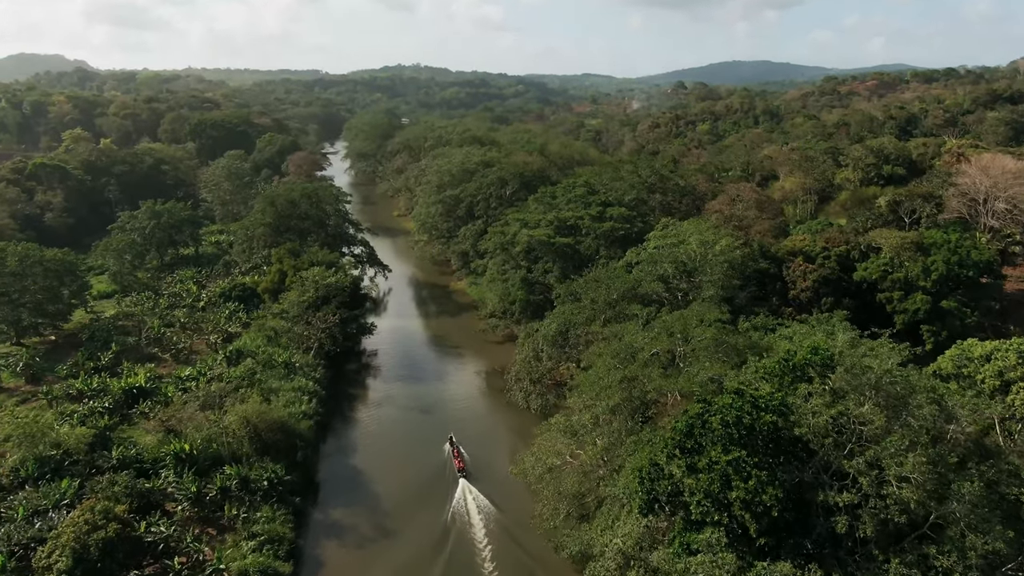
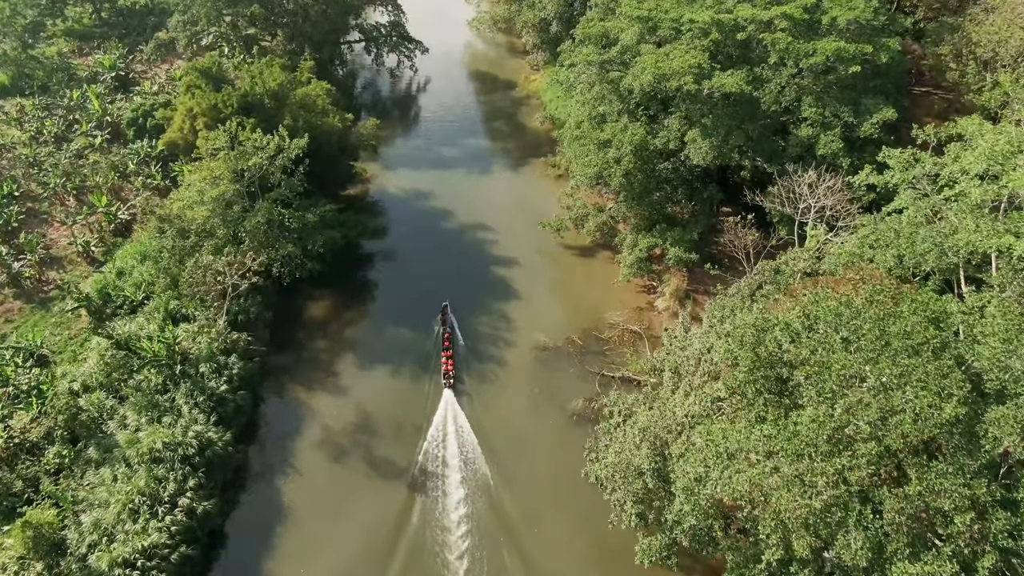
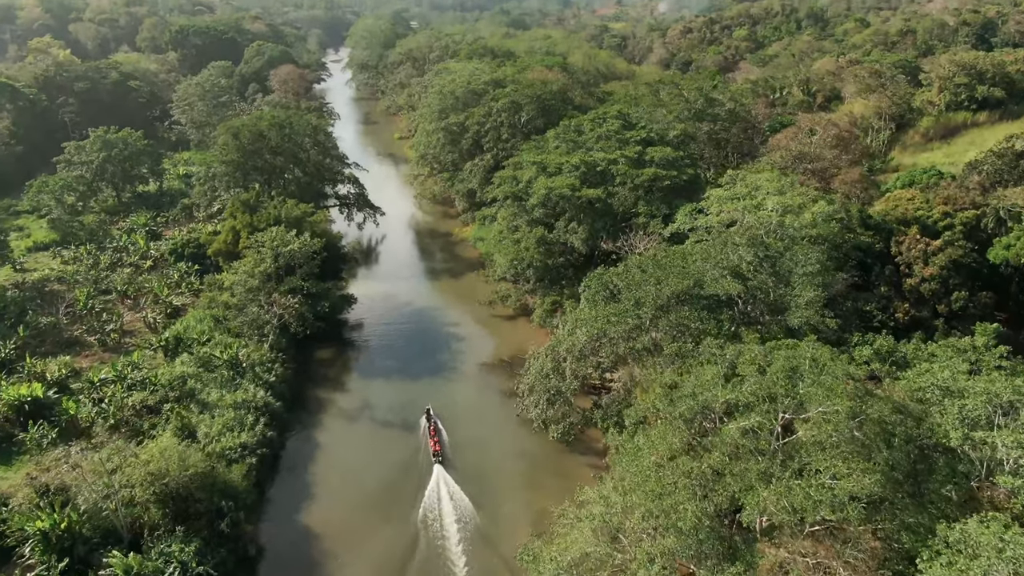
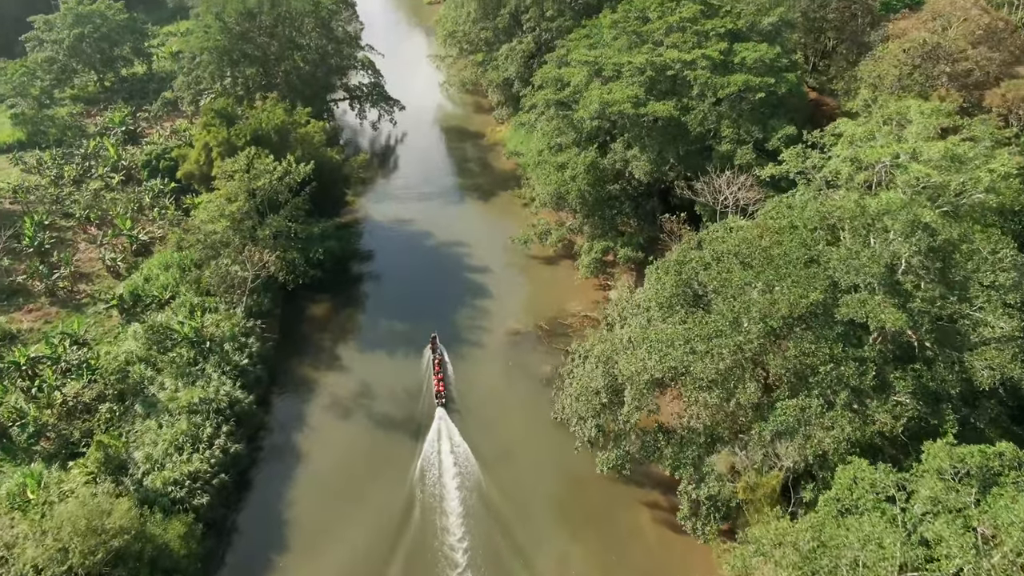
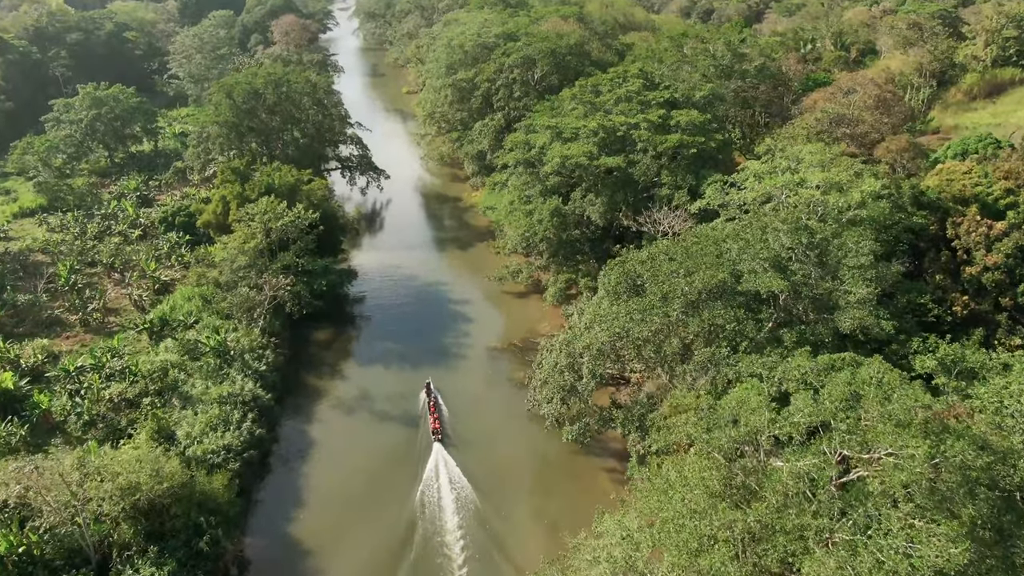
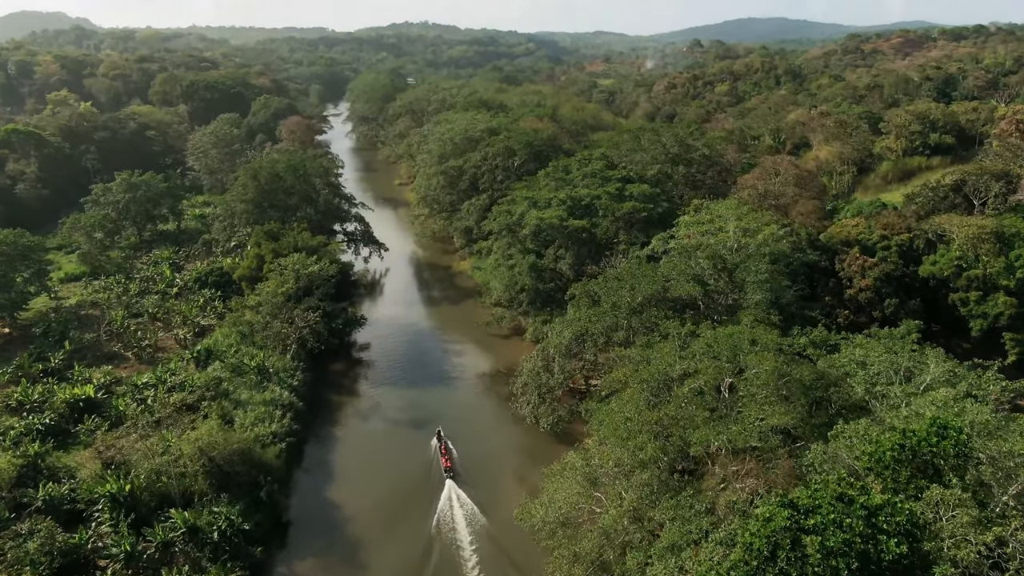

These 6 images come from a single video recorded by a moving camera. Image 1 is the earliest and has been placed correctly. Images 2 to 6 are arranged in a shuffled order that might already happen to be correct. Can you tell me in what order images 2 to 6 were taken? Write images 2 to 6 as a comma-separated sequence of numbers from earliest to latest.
6, 3, 5, 4, 2
